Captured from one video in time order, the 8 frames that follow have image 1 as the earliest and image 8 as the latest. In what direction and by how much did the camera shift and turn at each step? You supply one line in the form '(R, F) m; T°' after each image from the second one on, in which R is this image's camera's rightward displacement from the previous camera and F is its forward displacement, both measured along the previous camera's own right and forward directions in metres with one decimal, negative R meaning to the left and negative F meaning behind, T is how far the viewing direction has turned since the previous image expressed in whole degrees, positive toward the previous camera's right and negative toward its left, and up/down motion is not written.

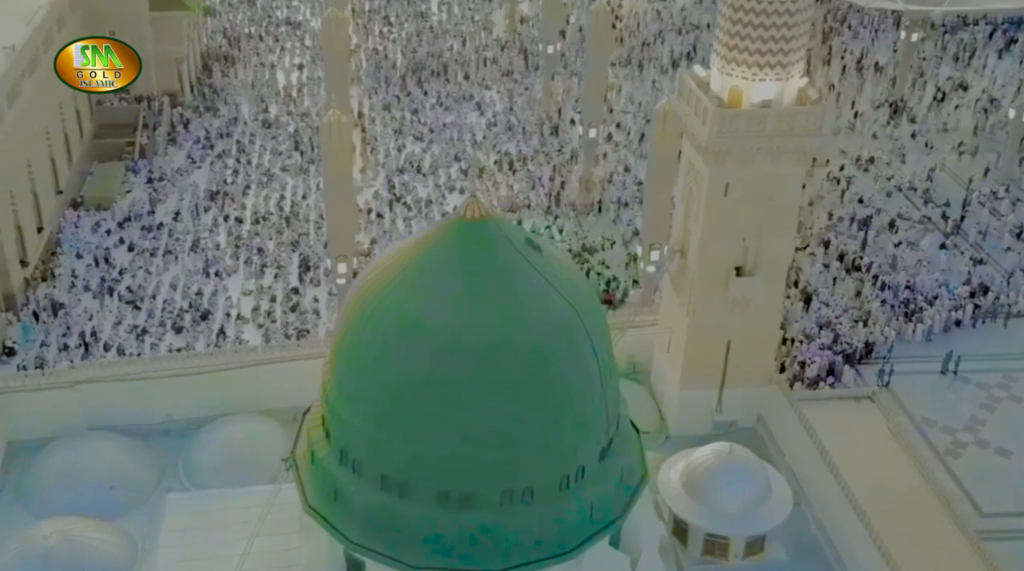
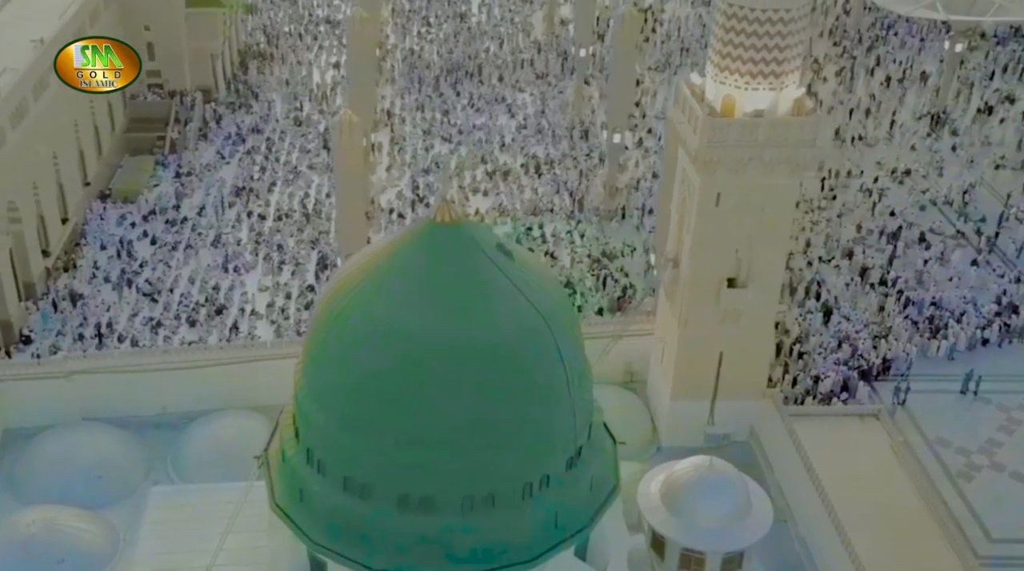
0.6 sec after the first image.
(+0.9, +0.1) m; -3°
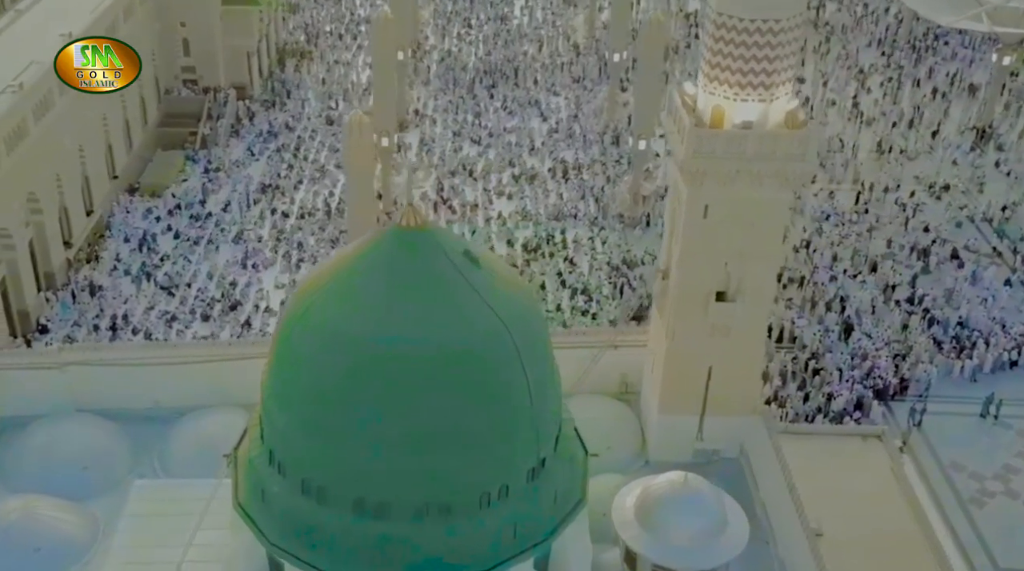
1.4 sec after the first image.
(+1.0, +0.1) m; -3°
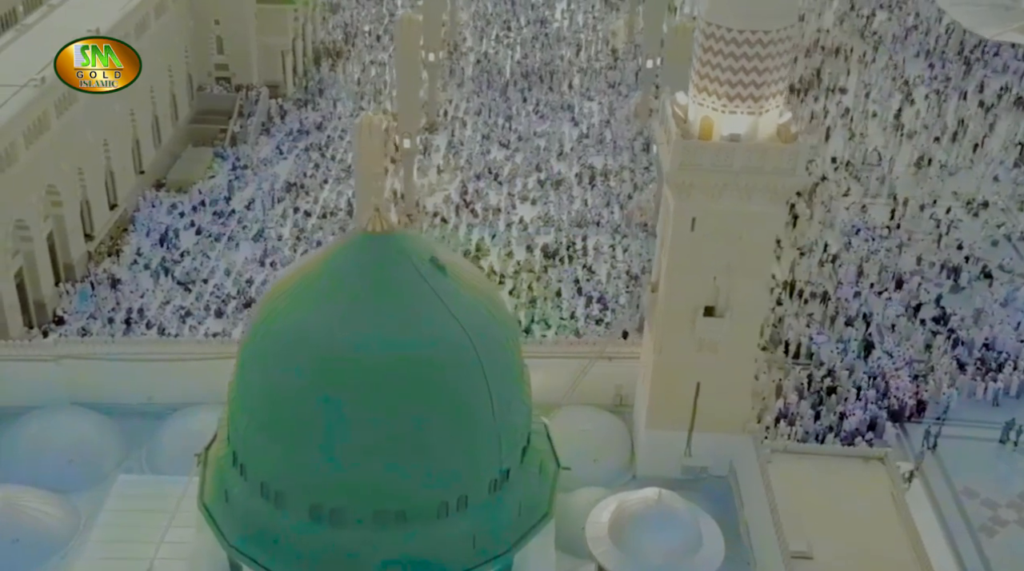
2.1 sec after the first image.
(+0.9, +0.2) m; -3°
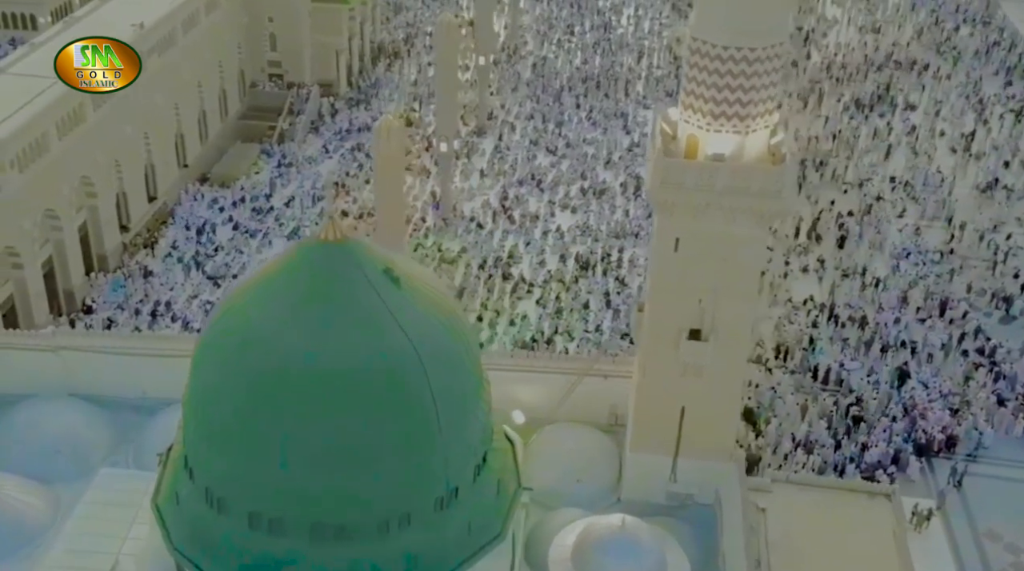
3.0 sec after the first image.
(+1.4, +0.3) m; -5°
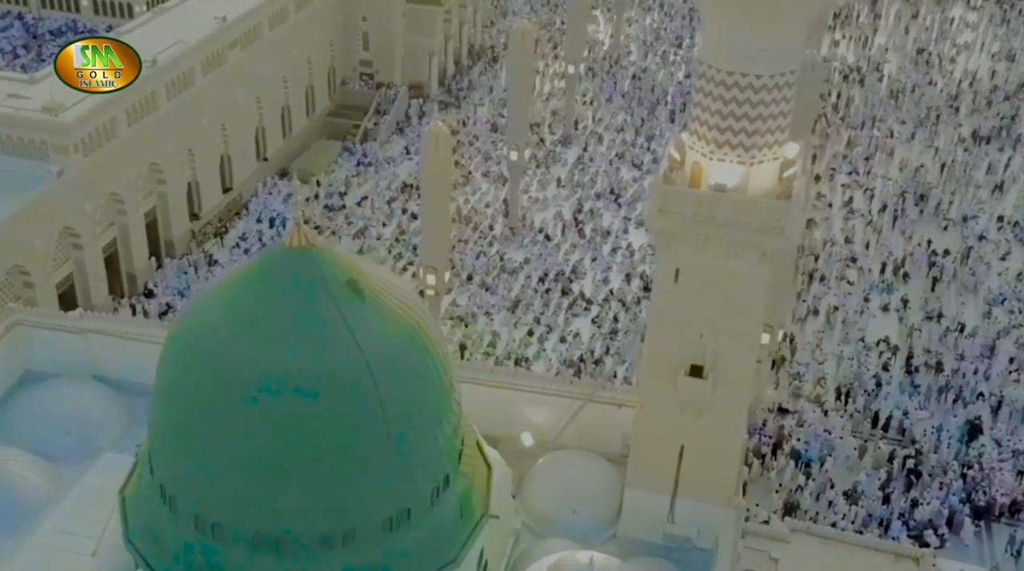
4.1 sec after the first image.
(+1.6, +0.5) m; -7°
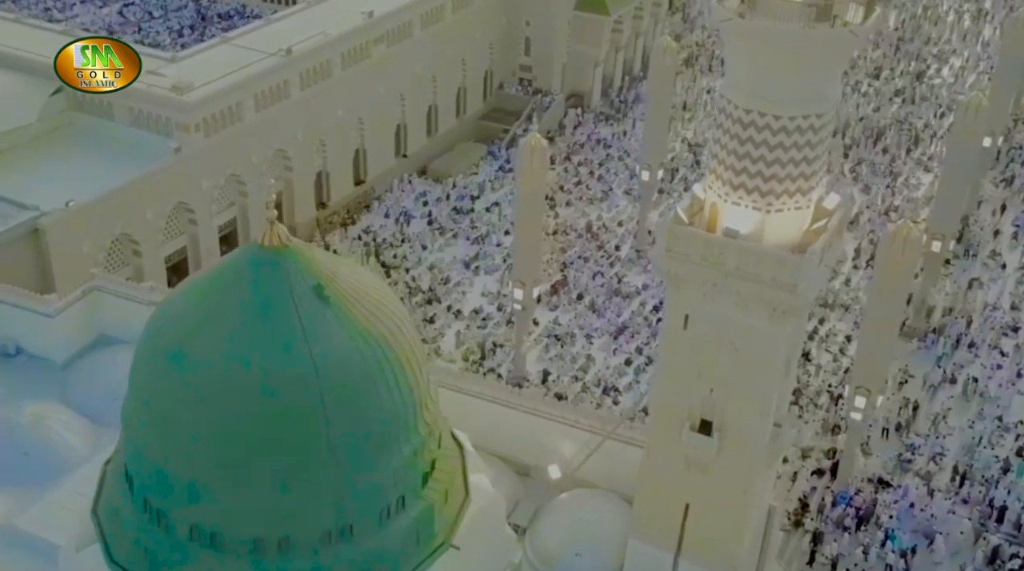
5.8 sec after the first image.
(+2.4, +0.8) m; -12°
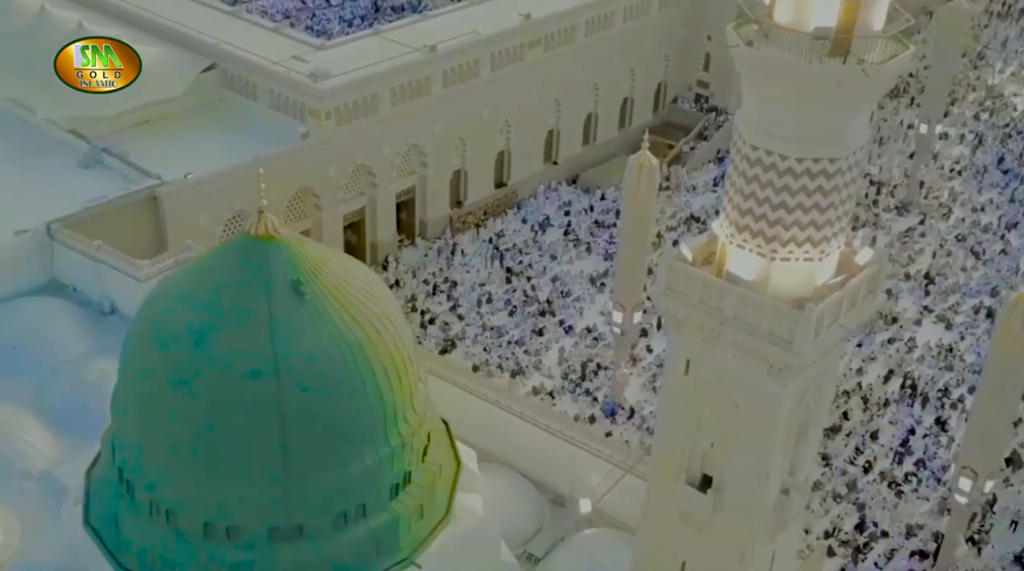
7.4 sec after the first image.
(+2.4, +0.9) m; -13°
